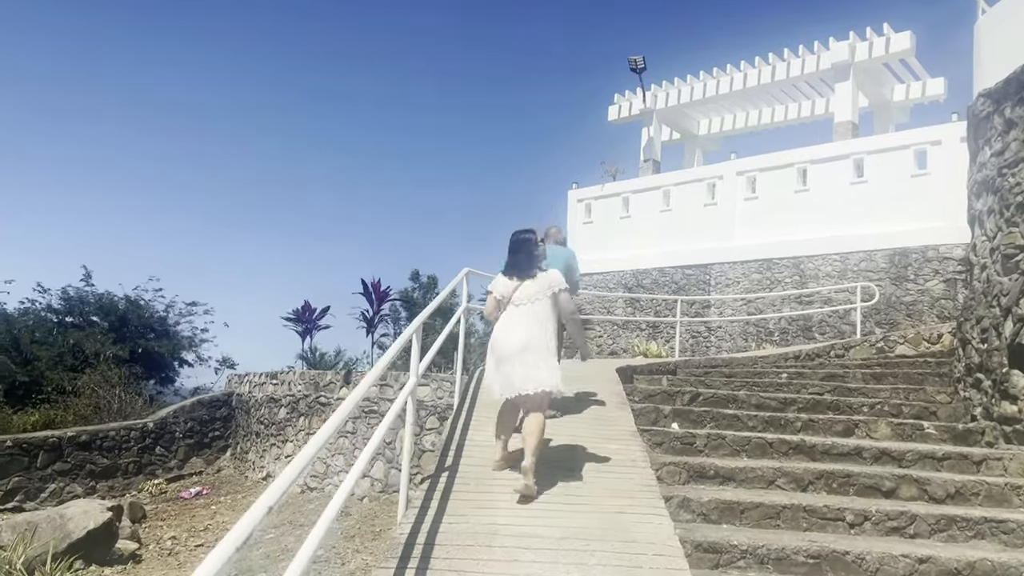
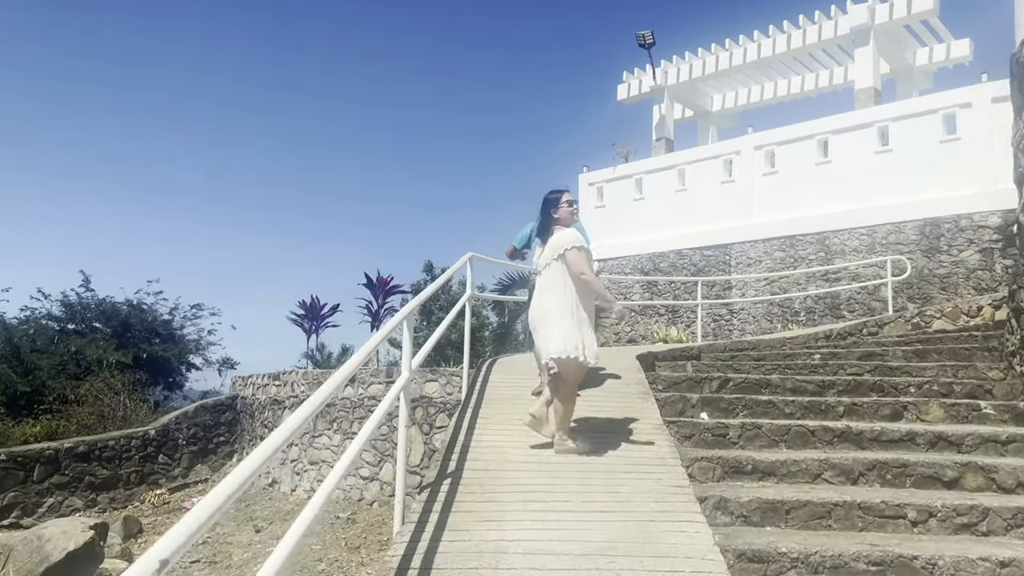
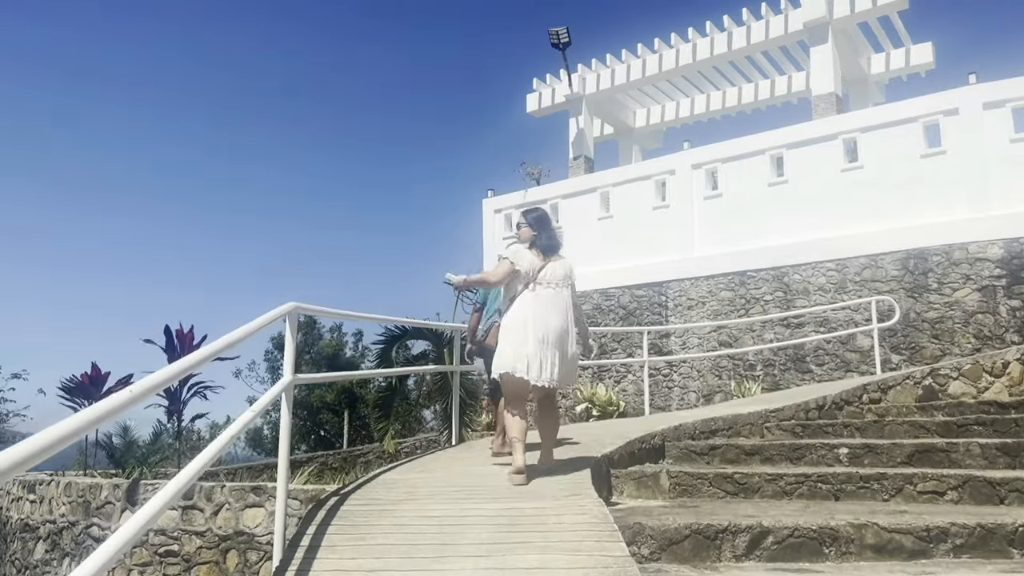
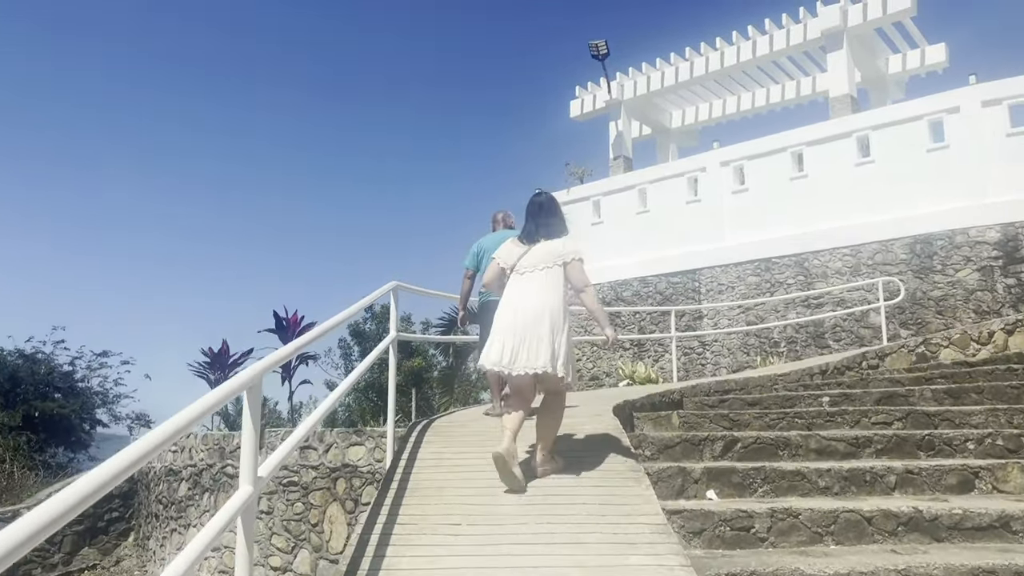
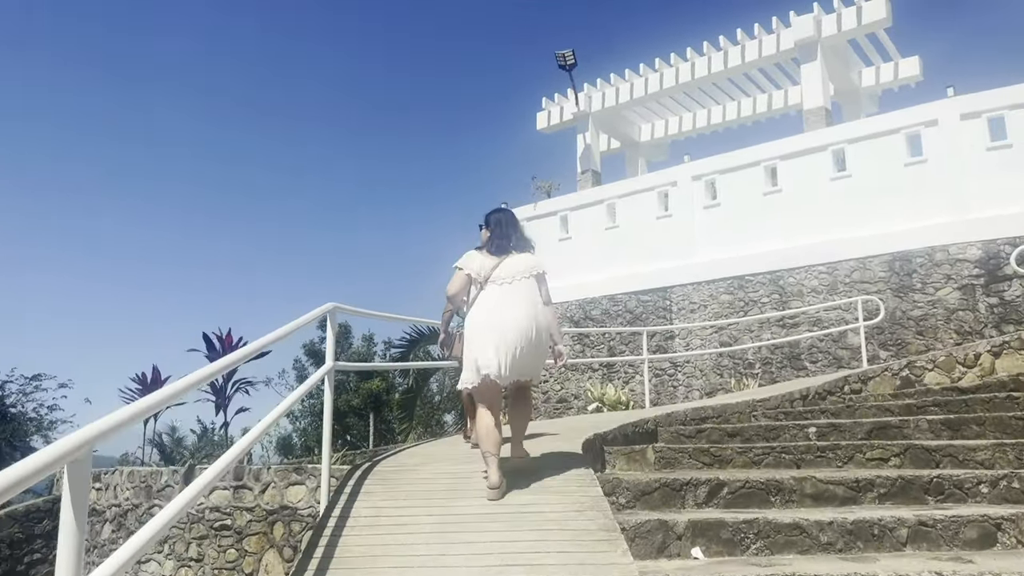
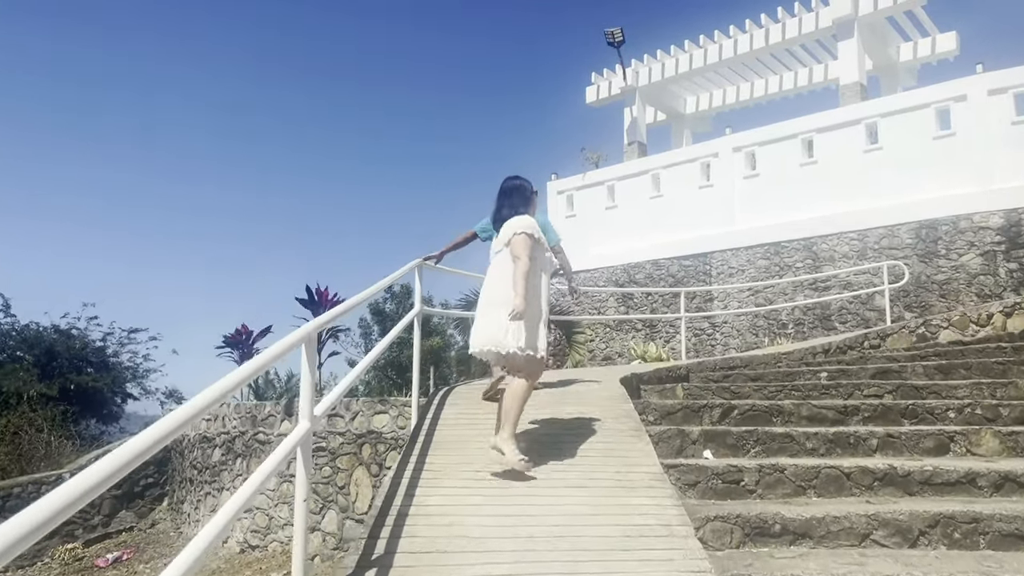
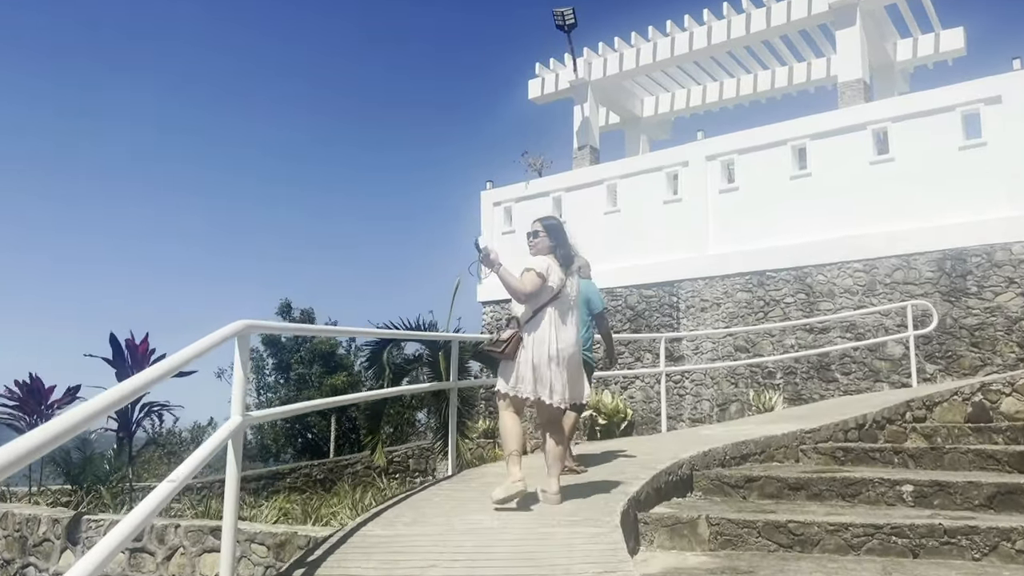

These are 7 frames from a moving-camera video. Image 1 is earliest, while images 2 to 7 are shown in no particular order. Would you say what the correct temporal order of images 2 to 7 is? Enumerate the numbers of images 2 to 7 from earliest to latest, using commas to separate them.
2, 6, 4, 5, 3, 7
